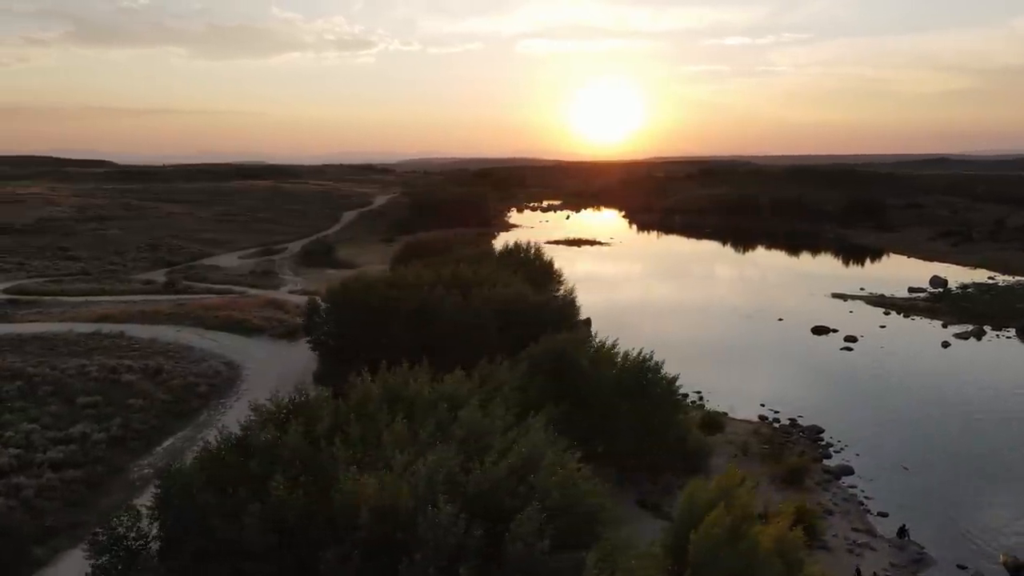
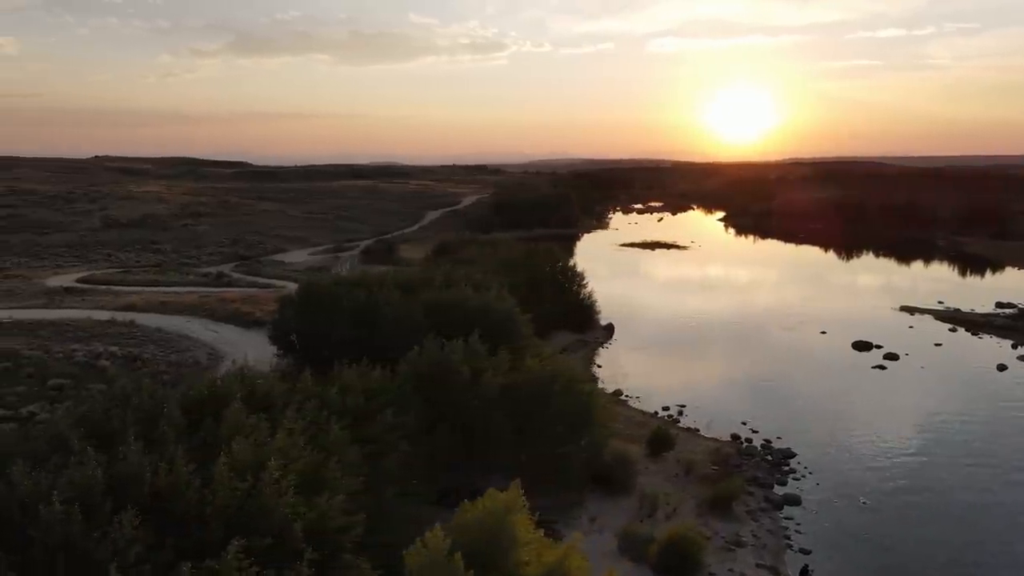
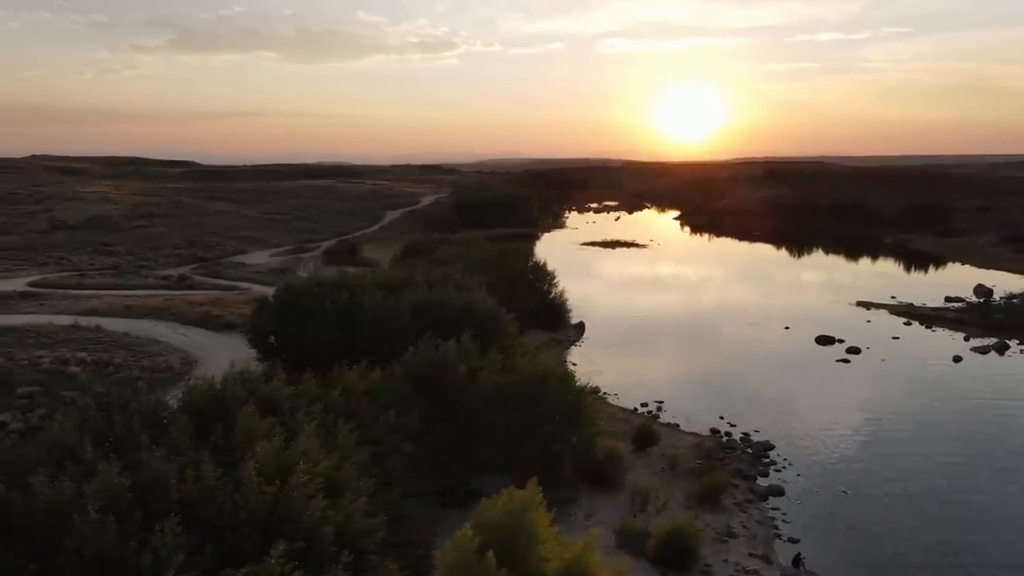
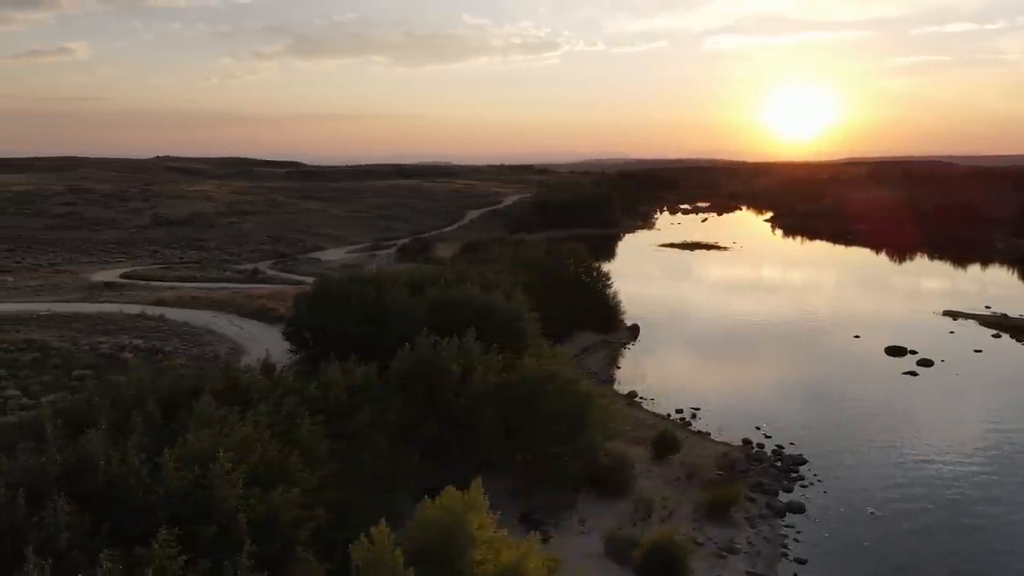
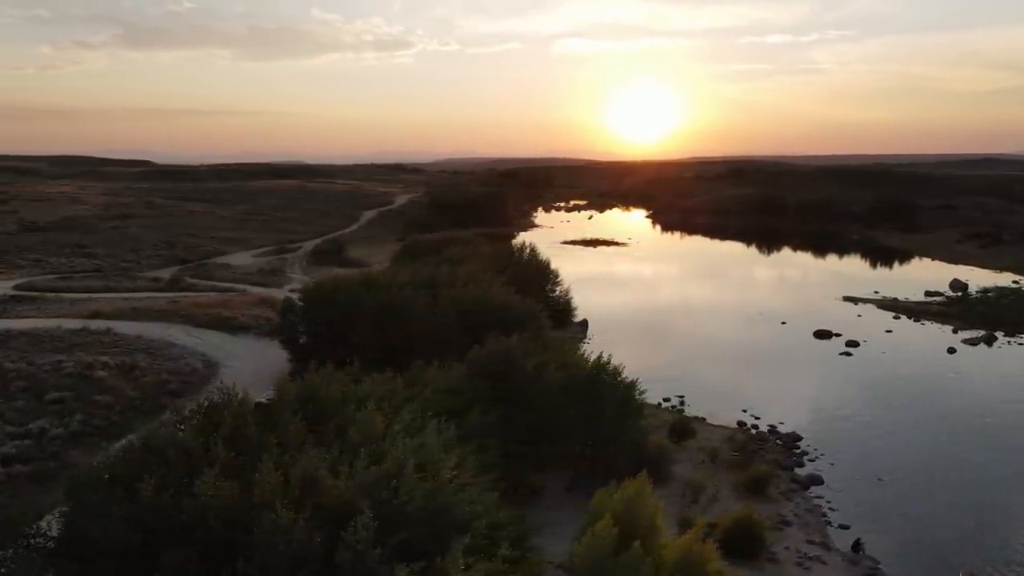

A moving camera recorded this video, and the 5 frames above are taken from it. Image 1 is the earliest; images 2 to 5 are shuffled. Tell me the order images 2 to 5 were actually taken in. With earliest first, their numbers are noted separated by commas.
5, 3, 2, 4
